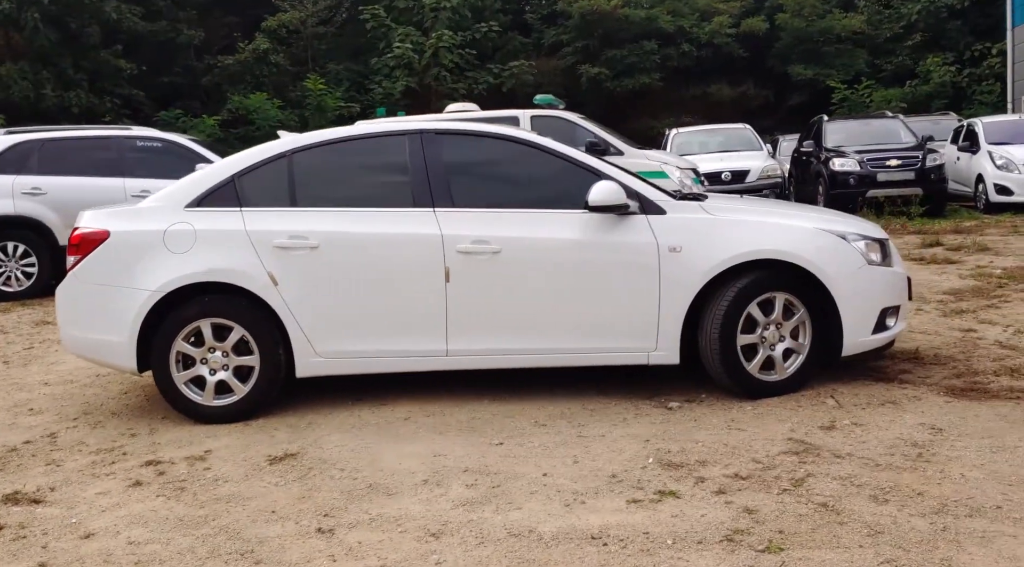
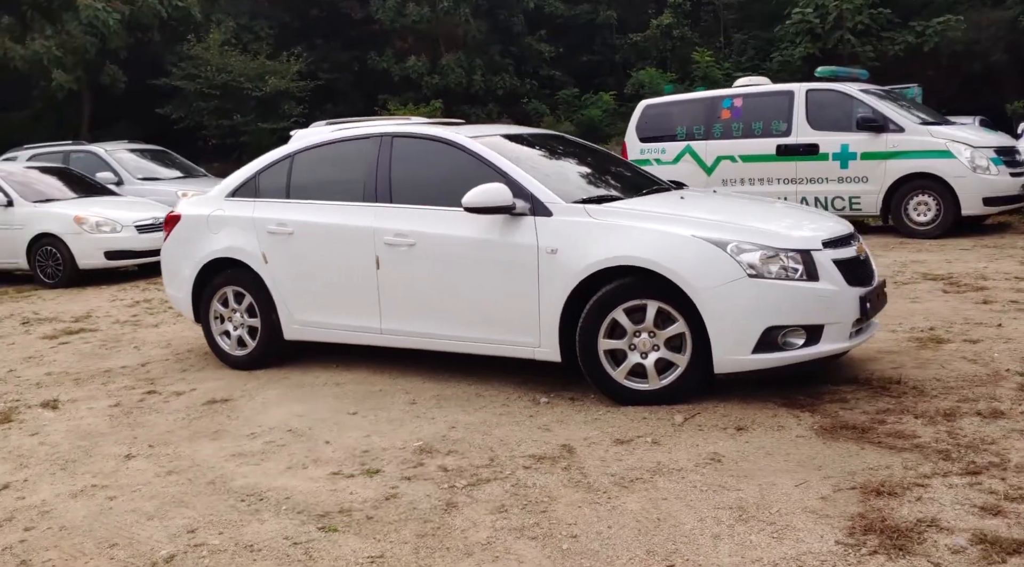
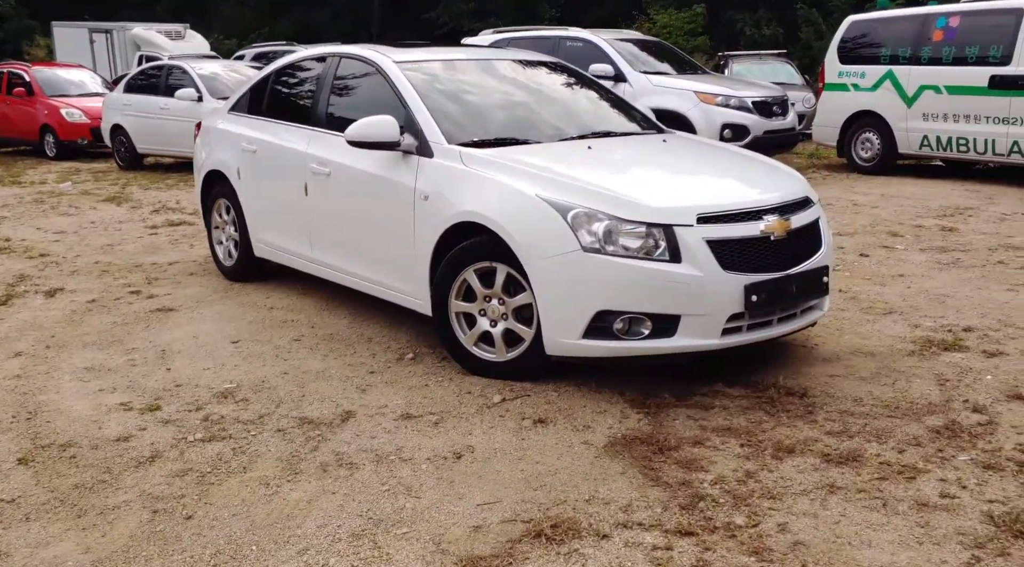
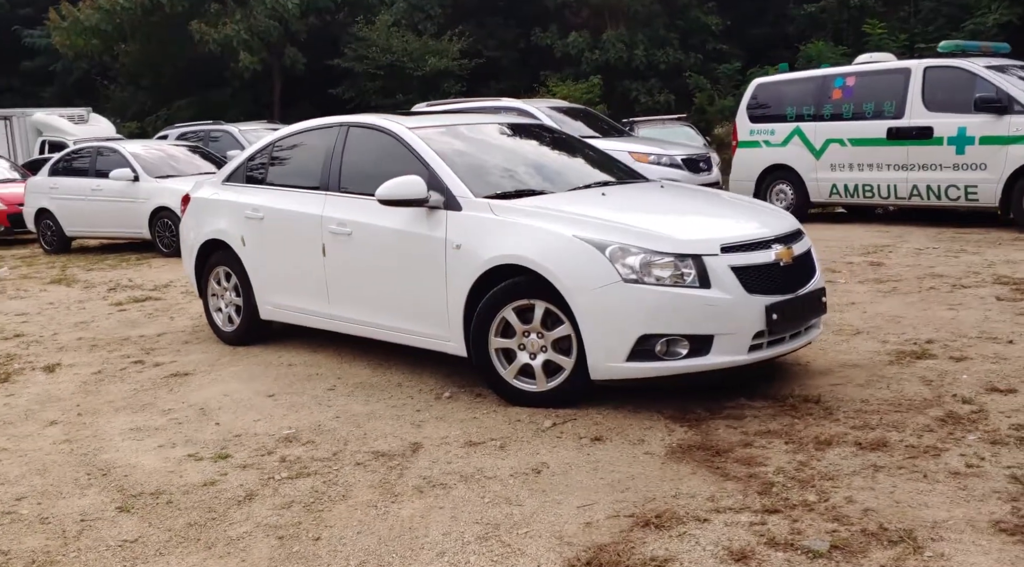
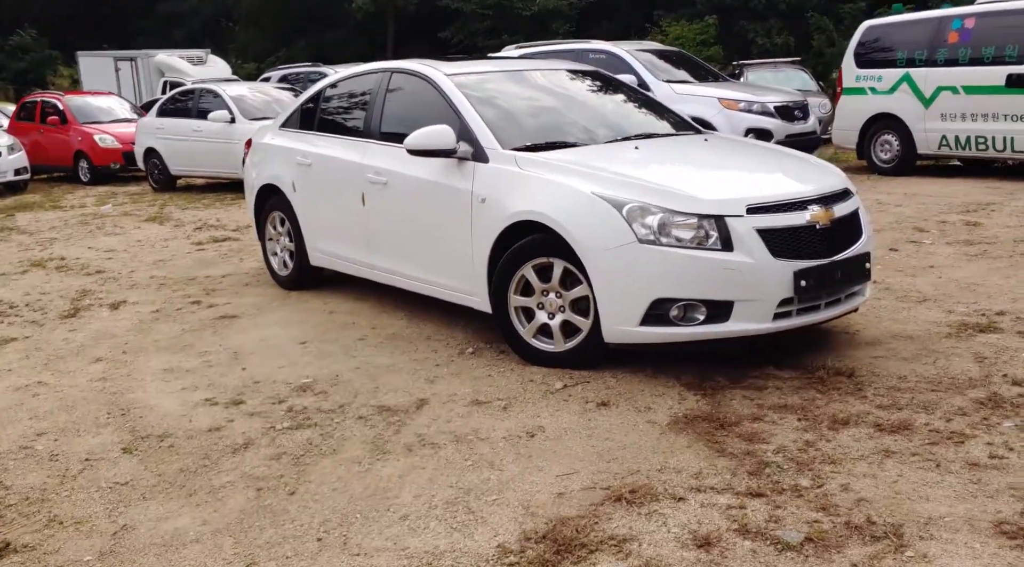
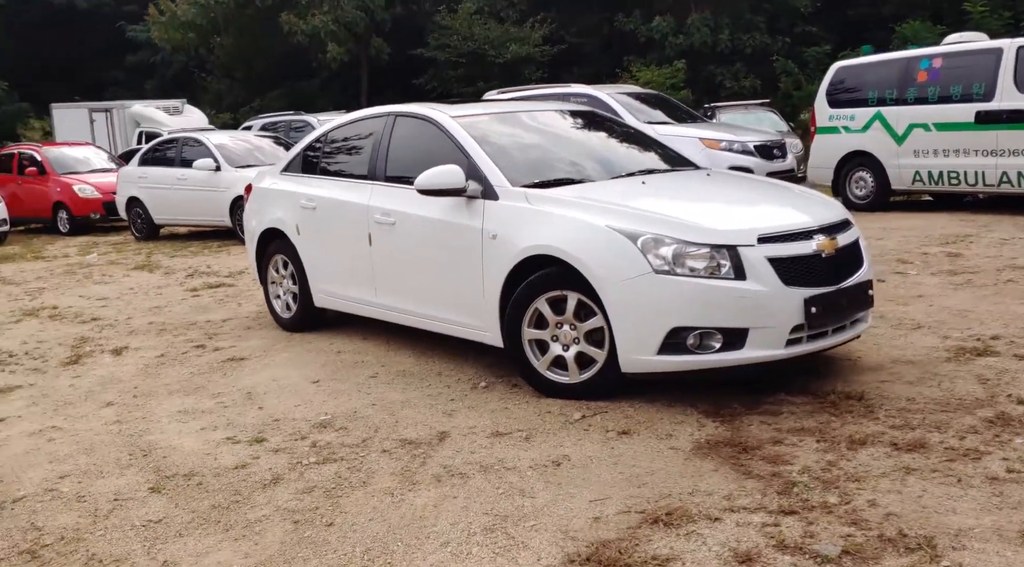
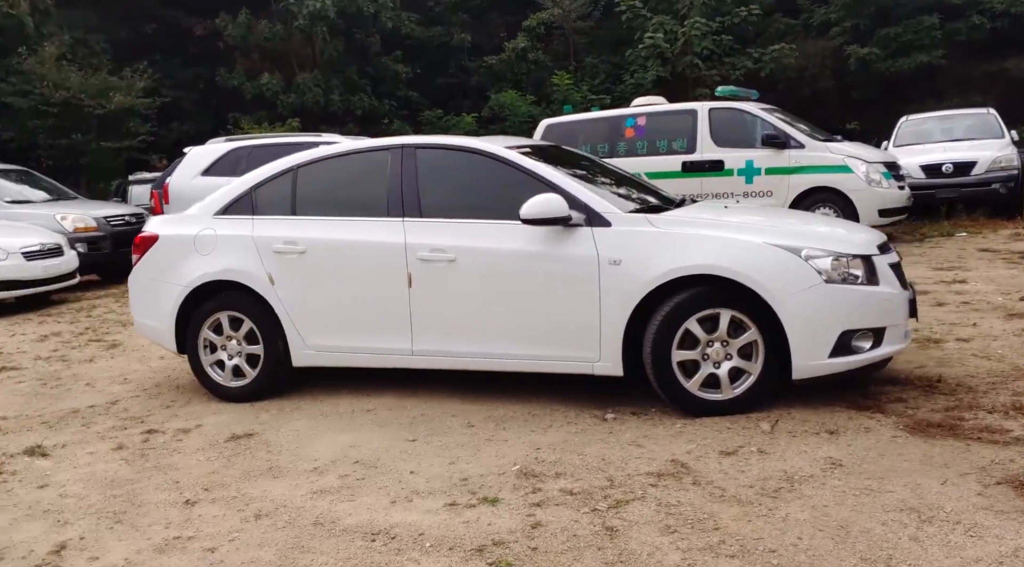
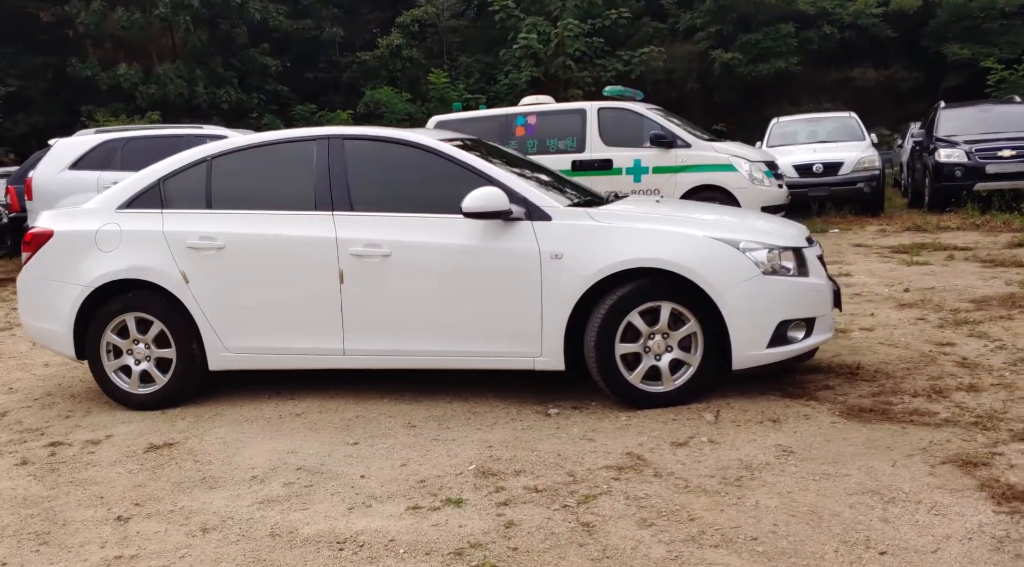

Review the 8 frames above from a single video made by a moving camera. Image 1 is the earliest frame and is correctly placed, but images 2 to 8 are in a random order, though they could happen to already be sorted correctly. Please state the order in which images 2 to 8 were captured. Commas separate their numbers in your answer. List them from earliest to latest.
8, 7, 2, 4, 6, 5, 3
